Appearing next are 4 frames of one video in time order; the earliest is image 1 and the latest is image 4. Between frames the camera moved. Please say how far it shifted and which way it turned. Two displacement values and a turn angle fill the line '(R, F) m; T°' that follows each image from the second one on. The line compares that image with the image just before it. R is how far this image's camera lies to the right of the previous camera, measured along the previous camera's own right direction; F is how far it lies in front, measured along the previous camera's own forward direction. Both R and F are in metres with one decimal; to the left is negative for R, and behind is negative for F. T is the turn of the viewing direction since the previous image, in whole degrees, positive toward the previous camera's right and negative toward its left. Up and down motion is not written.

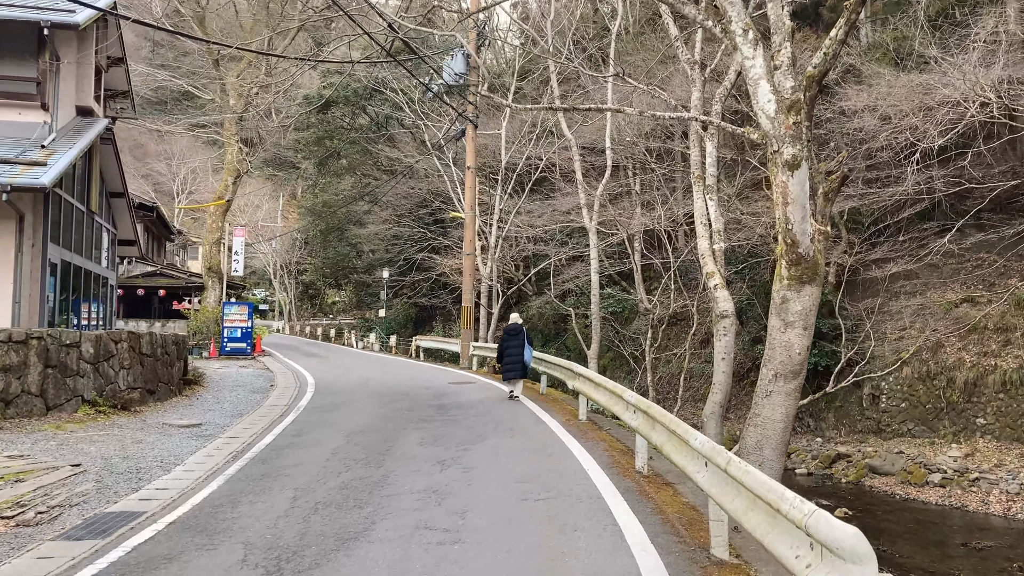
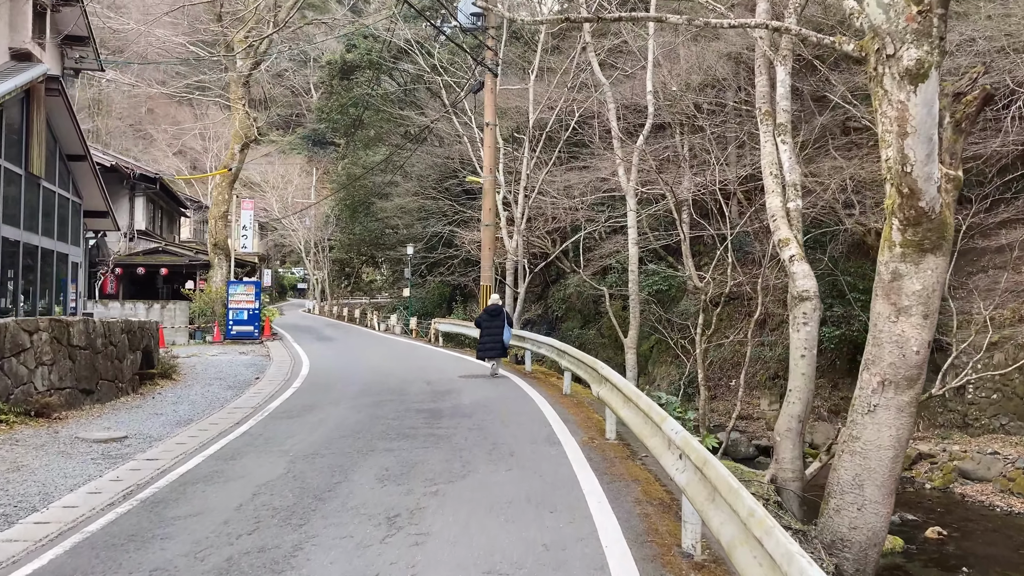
(+0.3, +2.1) m; -3°
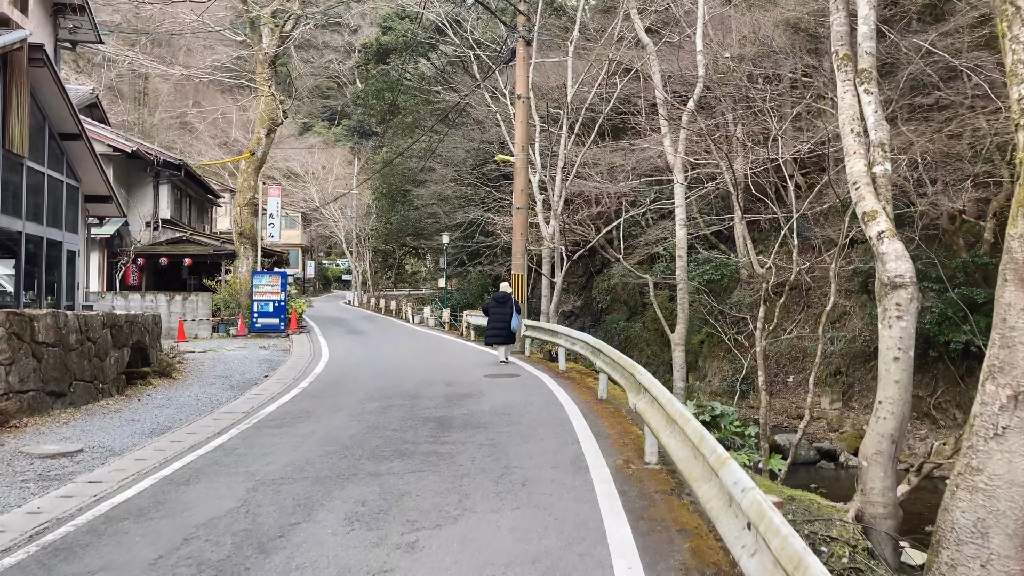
(+0.2, +1.2) m; -3°
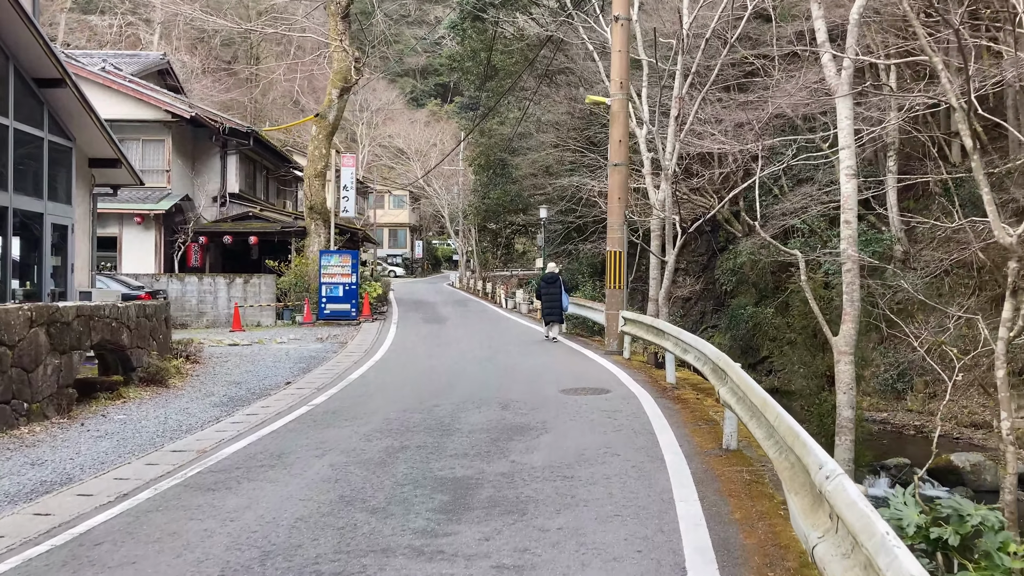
(+0.3, +2.7) m; -8°
